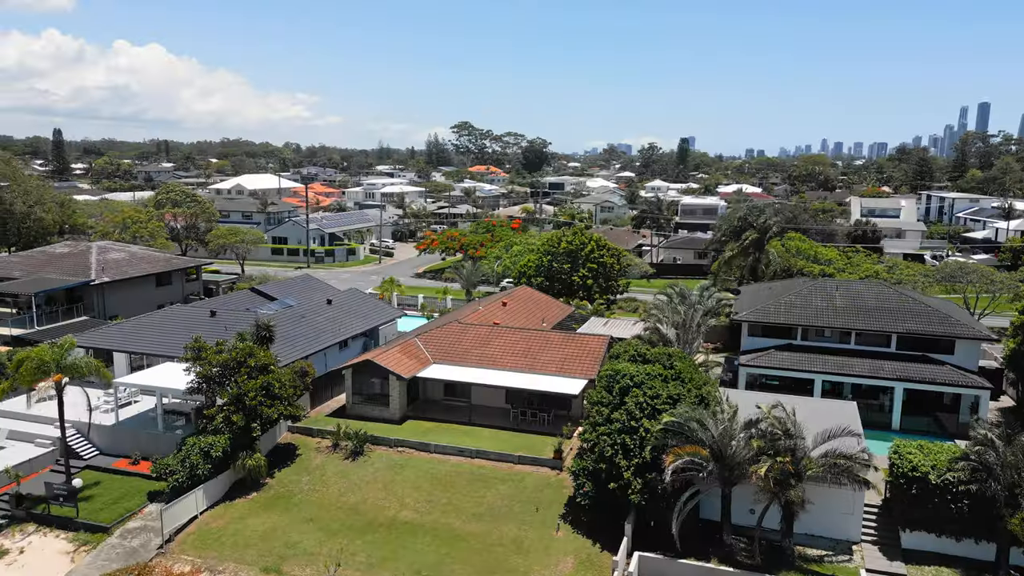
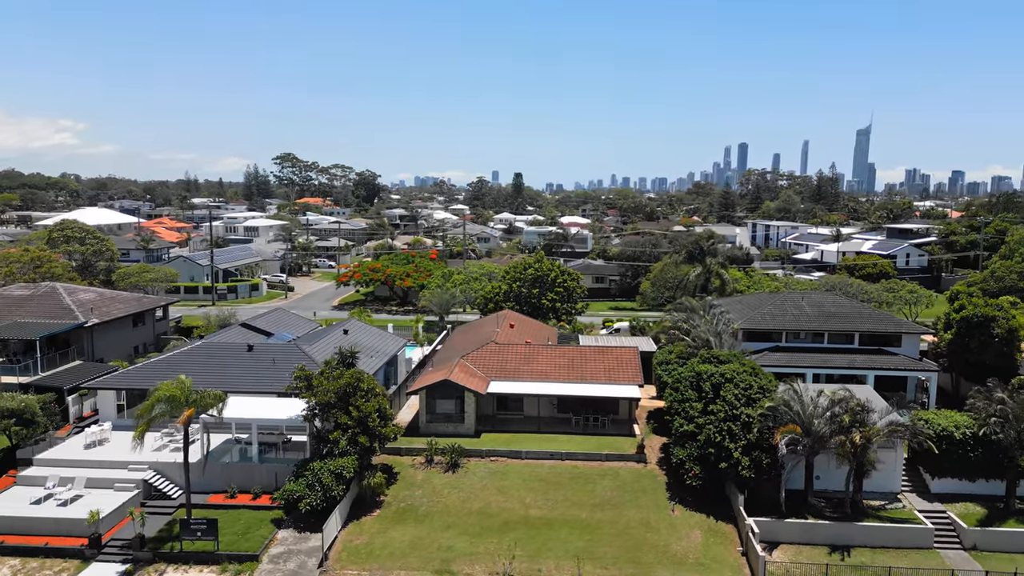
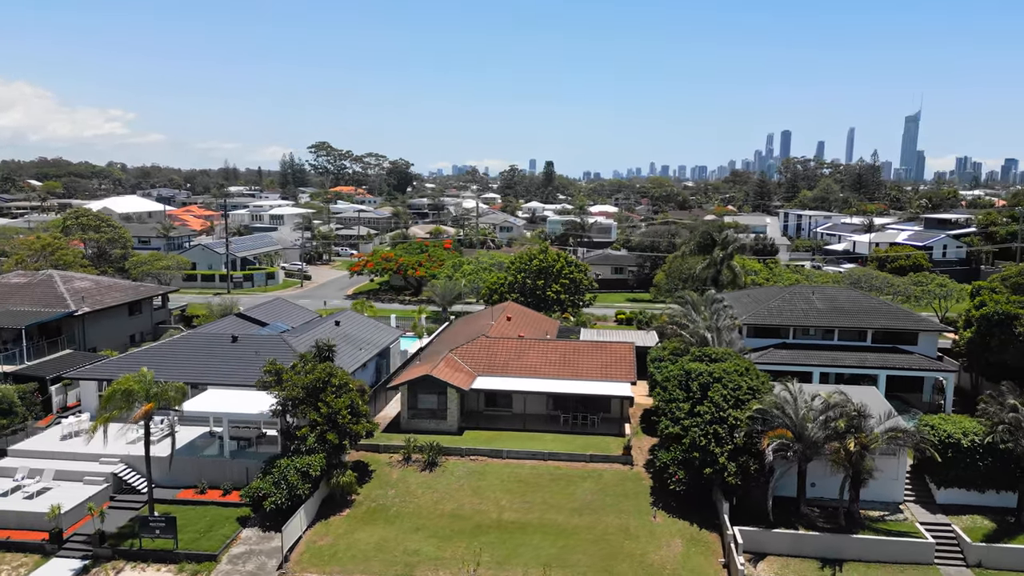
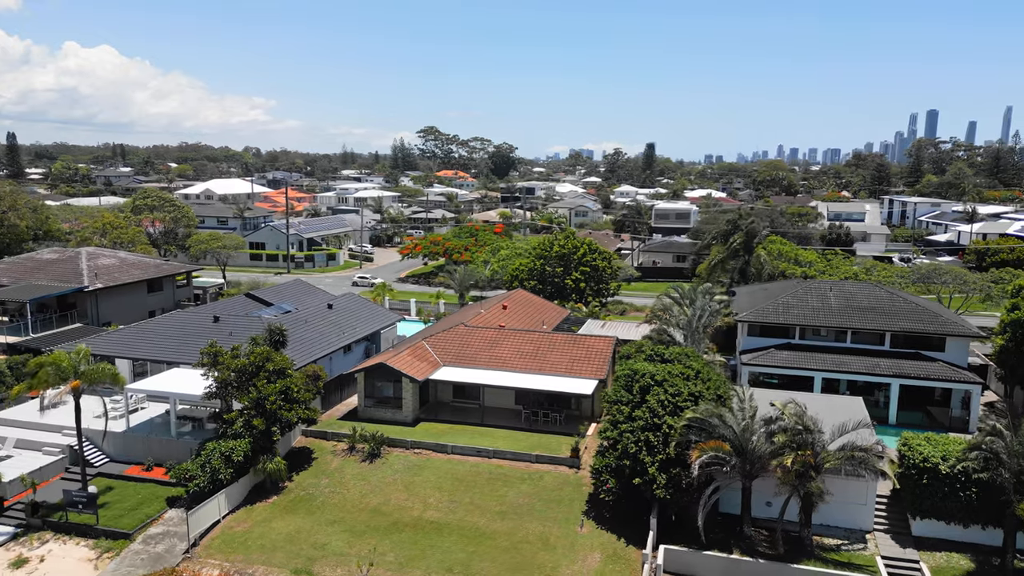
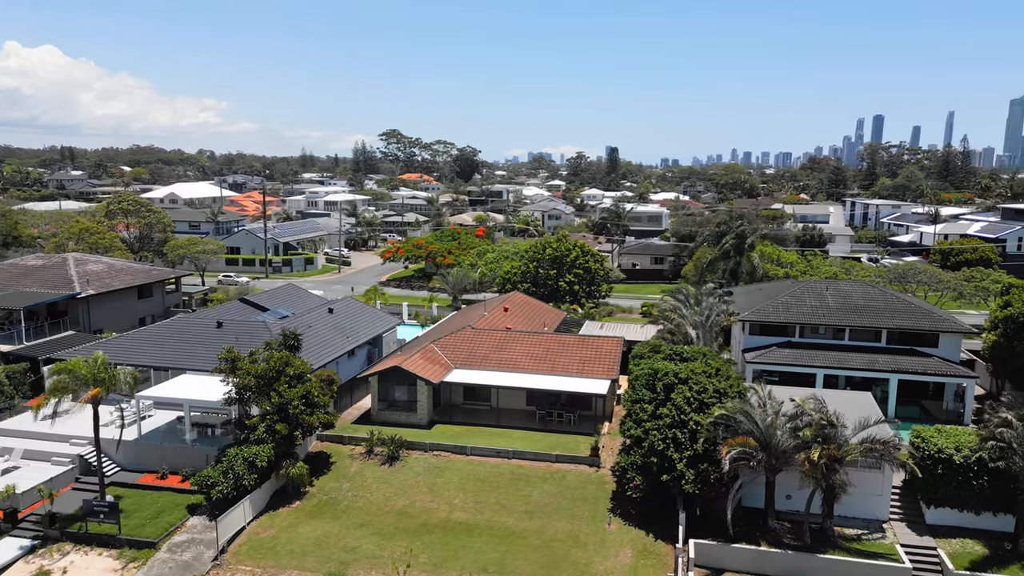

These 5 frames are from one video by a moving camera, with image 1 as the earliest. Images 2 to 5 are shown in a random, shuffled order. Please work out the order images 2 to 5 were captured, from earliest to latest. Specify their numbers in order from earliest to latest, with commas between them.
4, 5, 3, 2
